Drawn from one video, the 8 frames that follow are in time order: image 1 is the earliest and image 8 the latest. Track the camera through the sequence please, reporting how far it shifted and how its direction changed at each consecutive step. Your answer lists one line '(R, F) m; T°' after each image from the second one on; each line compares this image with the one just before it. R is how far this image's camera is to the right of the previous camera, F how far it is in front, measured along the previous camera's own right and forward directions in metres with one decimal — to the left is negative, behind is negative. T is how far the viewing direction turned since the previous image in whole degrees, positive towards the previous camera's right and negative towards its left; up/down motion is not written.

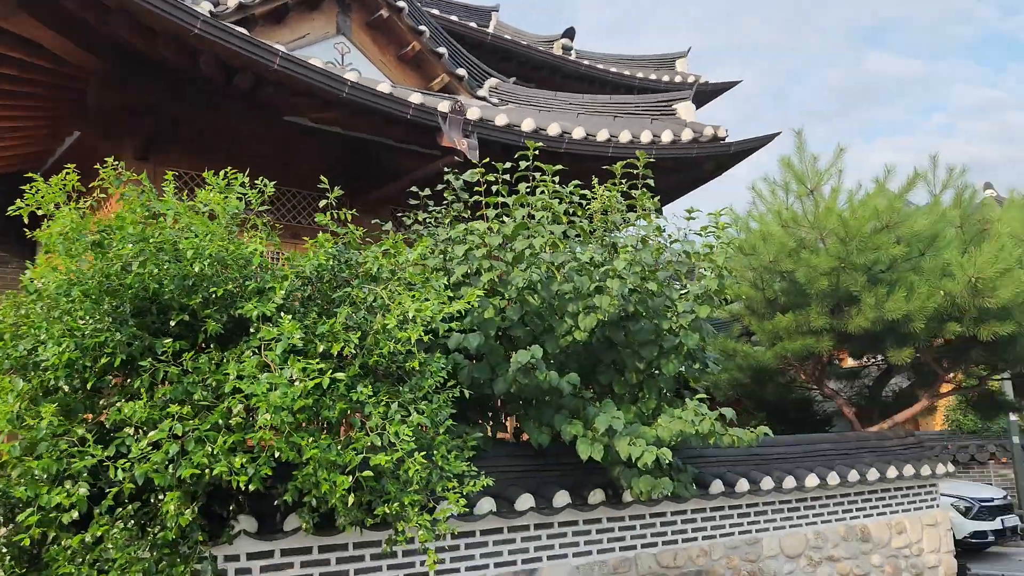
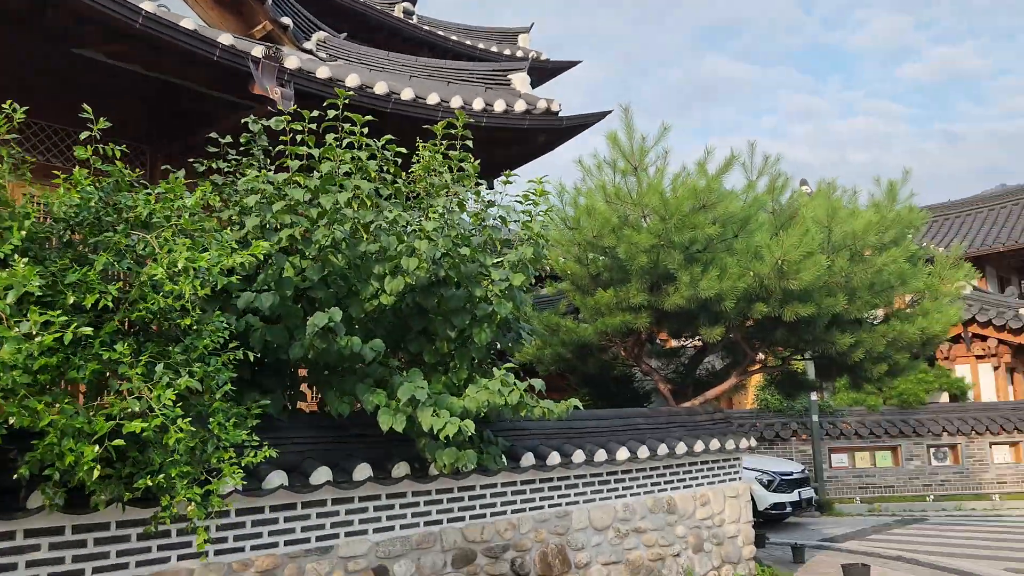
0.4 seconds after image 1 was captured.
(+0.2, +0.2) m; +10°
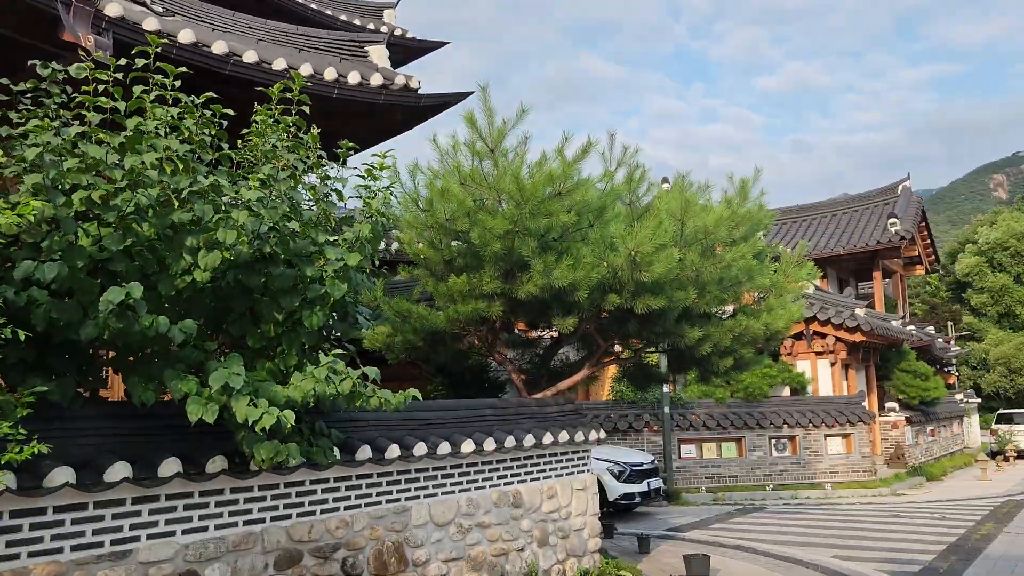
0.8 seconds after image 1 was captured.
(+0.2, +0.3) m; +9°
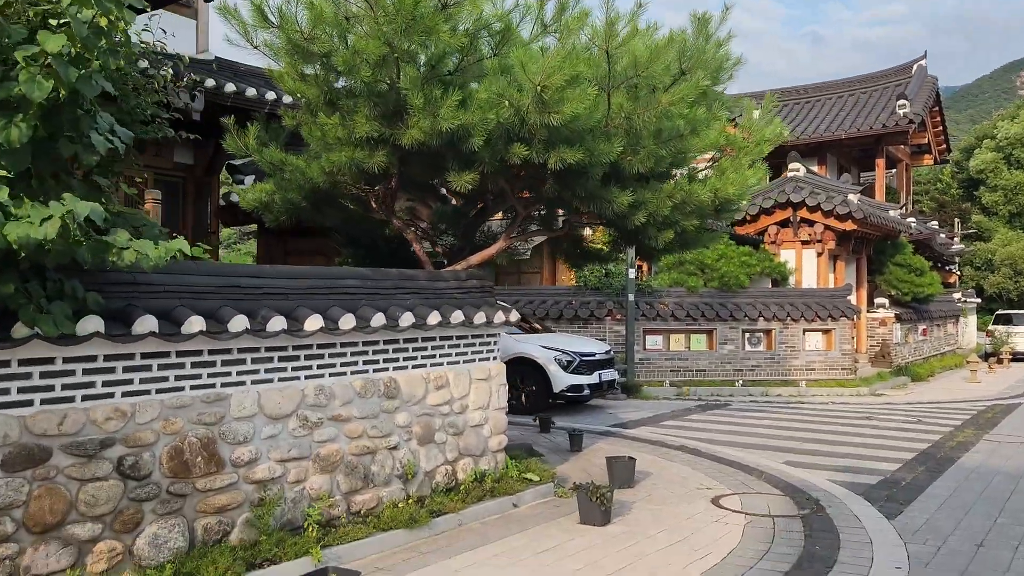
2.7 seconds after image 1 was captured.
(+0.9, +1.3) m; 0°
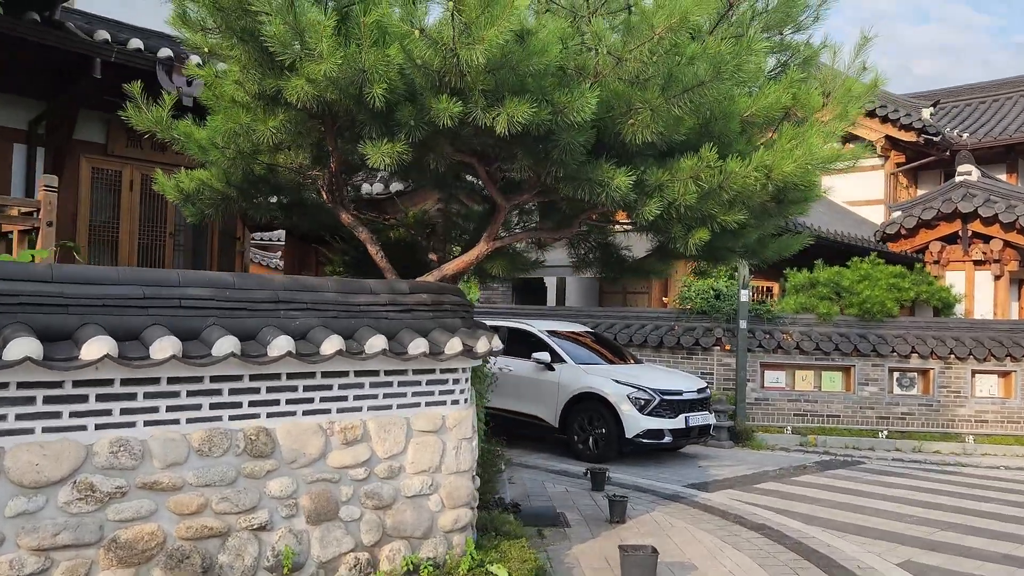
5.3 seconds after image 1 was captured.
(+1.1, +2.0) m; -11°
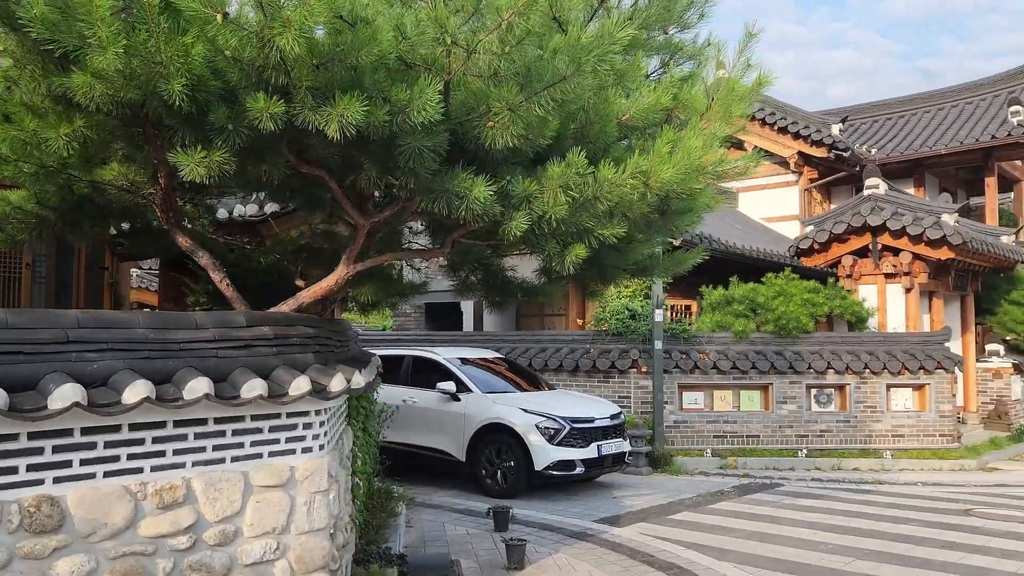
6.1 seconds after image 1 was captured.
(+0.4, +0.6) m; +4°
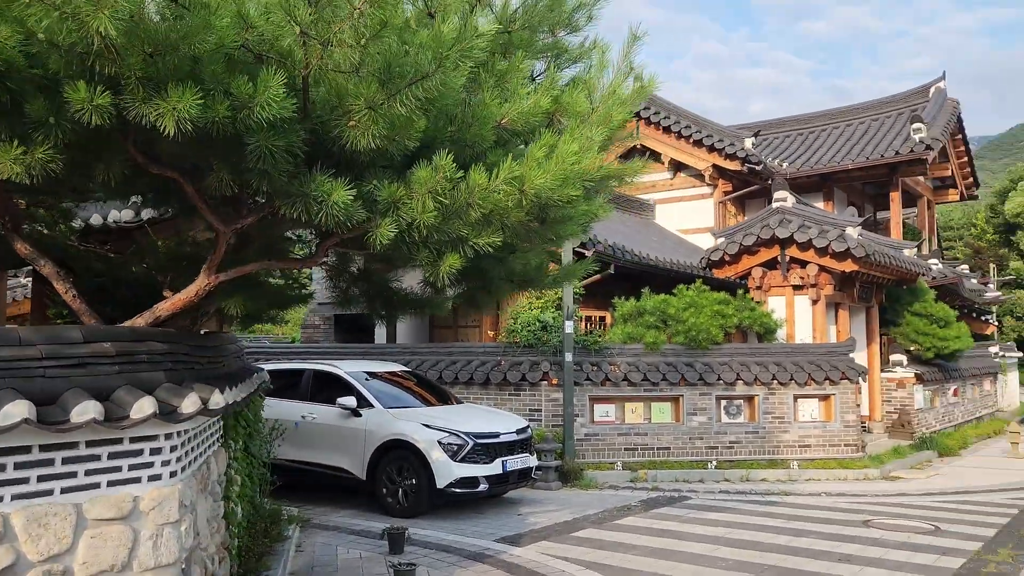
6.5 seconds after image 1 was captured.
(+0.3, +0.2) m; +5°
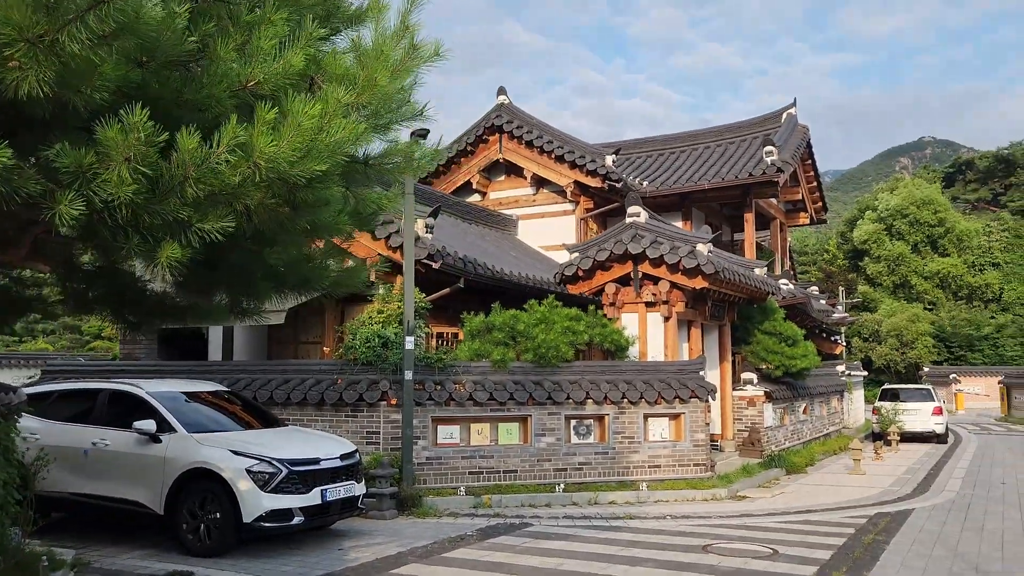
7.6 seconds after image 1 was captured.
(+0.5, +0.7) m; +8°
